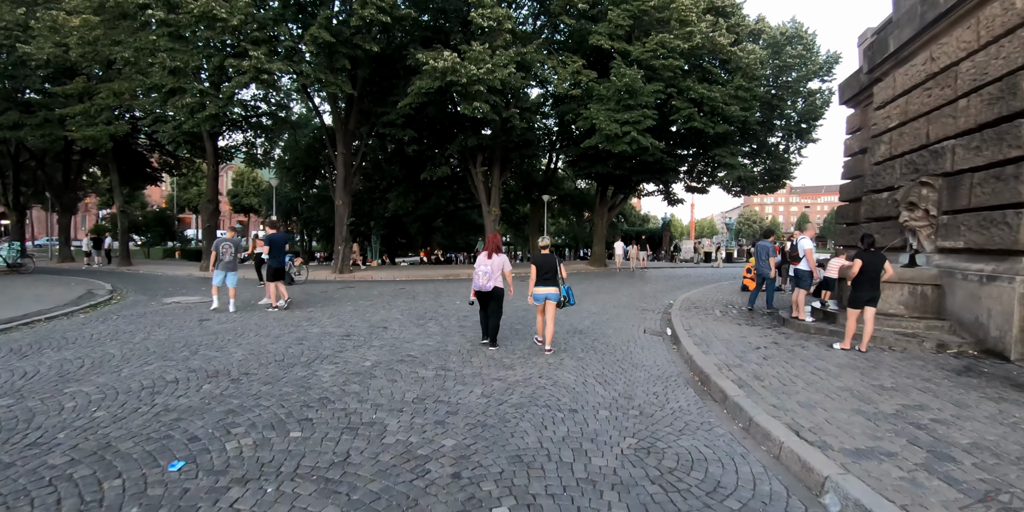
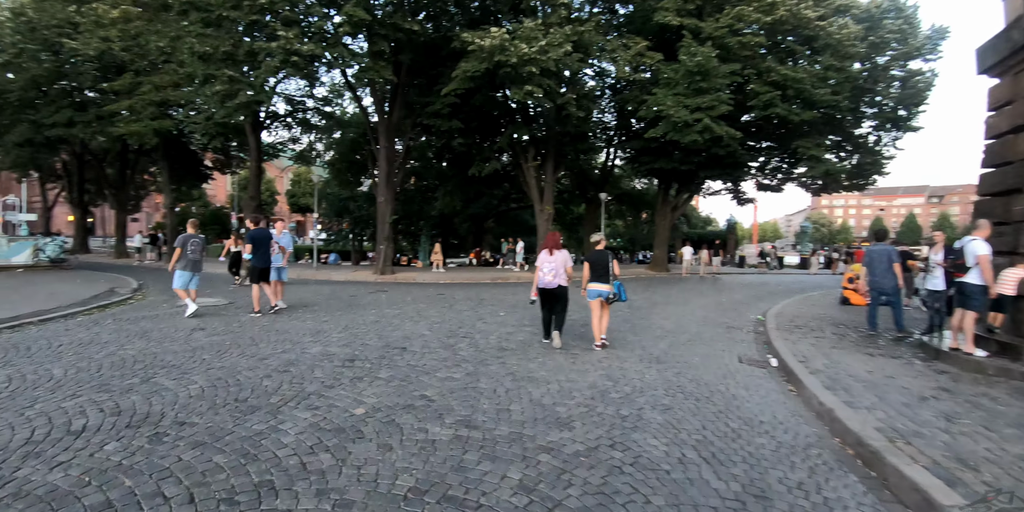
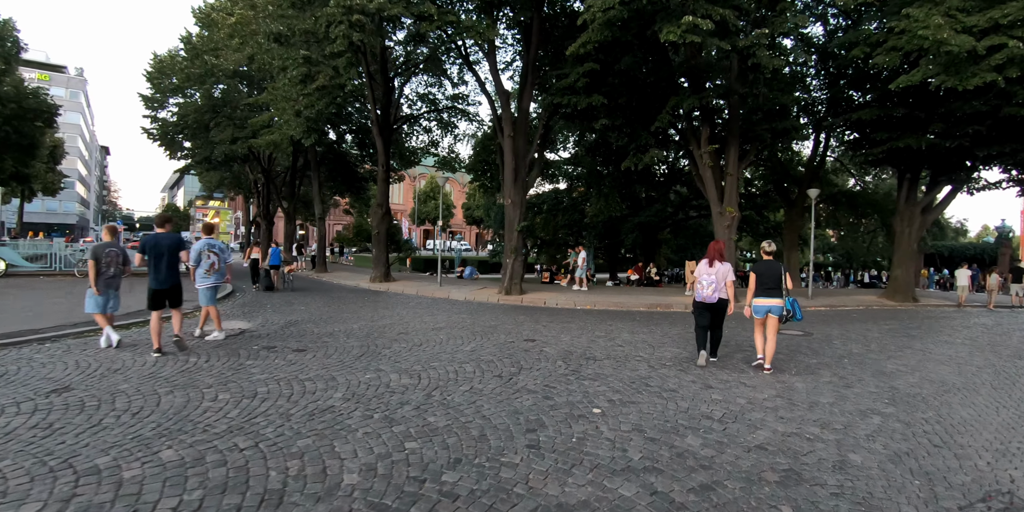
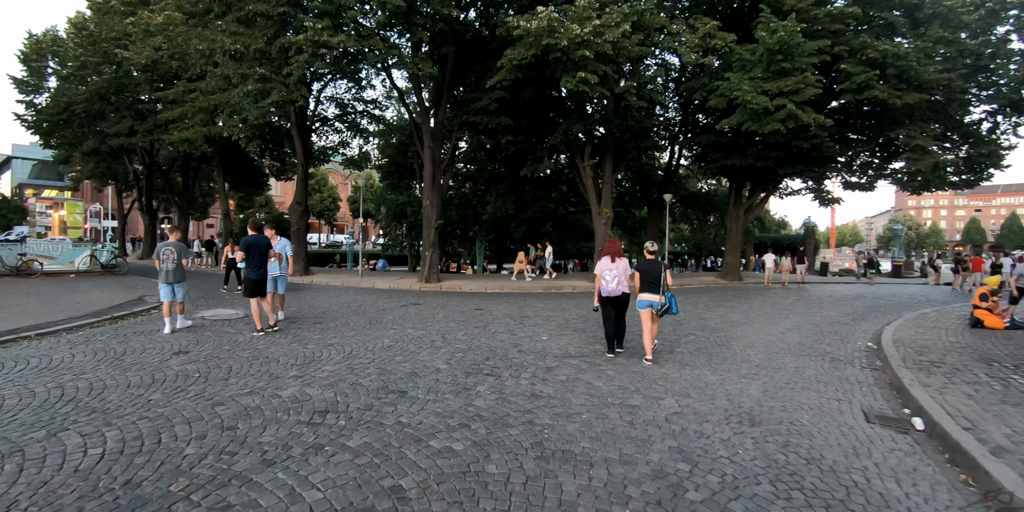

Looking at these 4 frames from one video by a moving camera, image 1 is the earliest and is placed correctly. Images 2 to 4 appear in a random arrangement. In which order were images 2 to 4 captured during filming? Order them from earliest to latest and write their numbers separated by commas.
2, 4, 3
